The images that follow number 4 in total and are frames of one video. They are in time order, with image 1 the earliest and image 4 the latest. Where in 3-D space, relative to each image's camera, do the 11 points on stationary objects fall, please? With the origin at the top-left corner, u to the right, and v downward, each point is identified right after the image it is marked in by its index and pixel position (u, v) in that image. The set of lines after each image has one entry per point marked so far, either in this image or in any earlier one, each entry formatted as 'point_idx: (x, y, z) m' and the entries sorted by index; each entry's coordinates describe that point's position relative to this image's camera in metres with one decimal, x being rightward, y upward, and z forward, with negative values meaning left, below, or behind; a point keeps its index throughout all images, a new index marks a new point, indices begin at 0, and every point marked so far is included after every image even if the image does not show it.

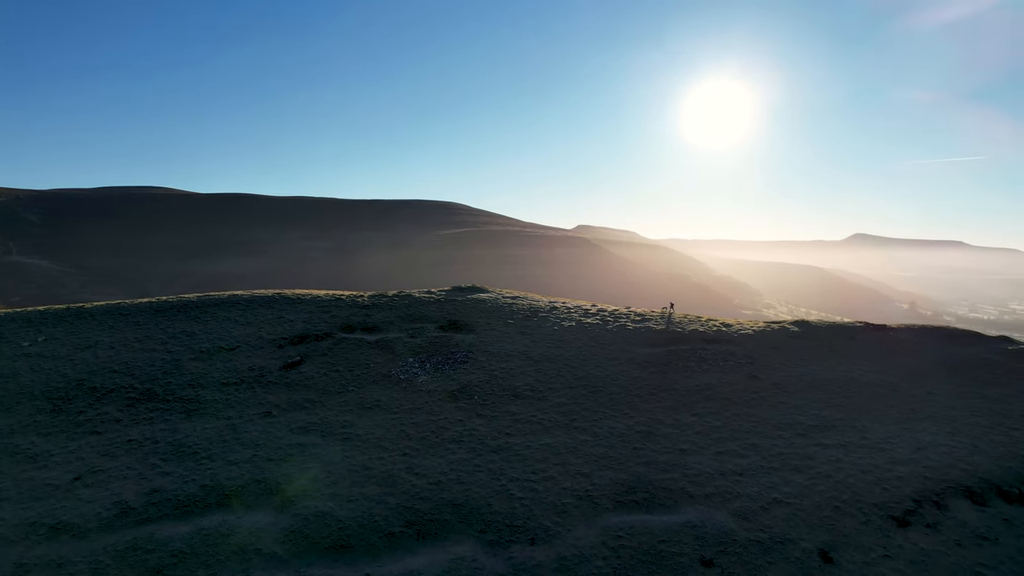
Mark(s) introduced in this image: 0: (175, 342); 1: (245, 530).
0: (-8.2, -1.3, +12.3) m
1: (-3.7, -3.4, +7.1) m
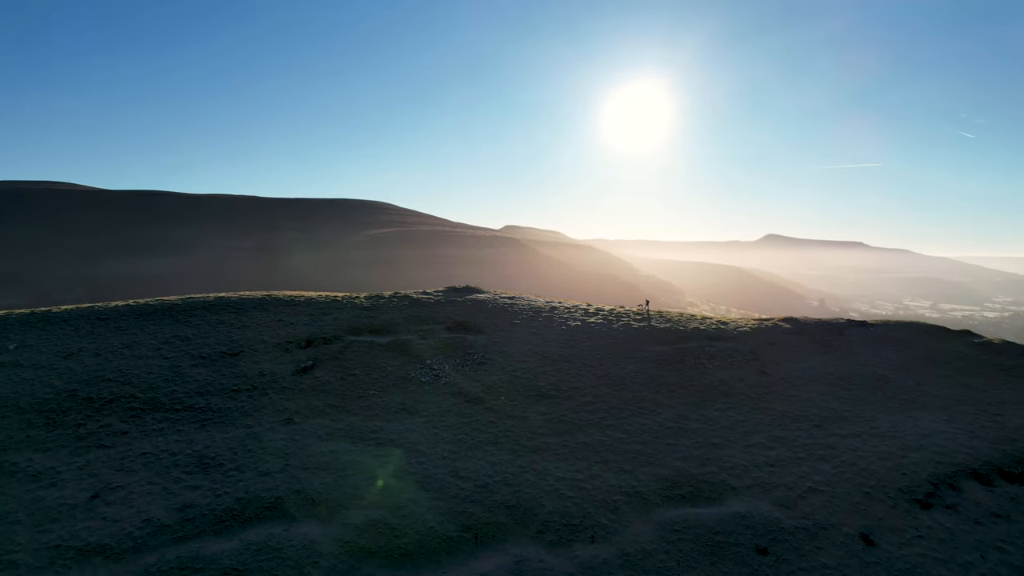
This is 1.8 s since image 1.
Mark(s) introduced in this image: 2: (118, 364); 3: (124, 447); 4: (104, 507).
0: (-7.8, -1.3, +11.5) m
1: (-2.8, -3.4, +6.7) m
2: (-8.3, -1.6, +10.7) m
3: (-6.5, -2.6, +8.4) m
4: (-5.8, -3.1, +7.2) m
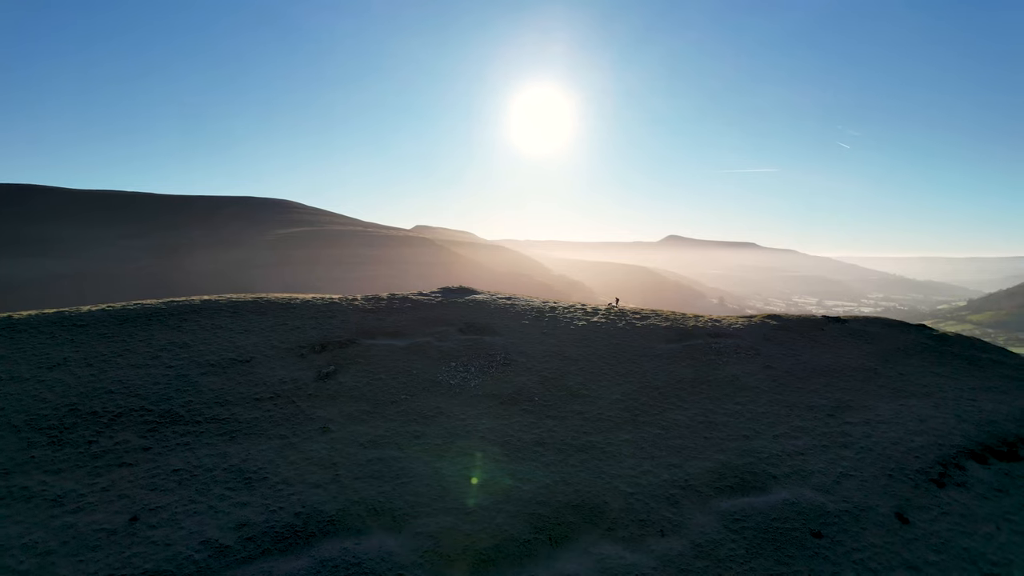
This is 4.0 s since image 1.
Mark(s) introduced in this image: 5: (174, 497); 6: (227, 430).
0: (-7.2, -1.4, +10.7) m
1: (-1.7, -3.4, +6.4) m
2: (-7.6, -1.7, +9.8) m
3: (-5.5, -2.7, +7.7) m
4: (-4.7, -3.1, +6.5) m
5: (-4.8, -2.9, +7.1) m
6: (-4.8, -2.4, +8.6) m
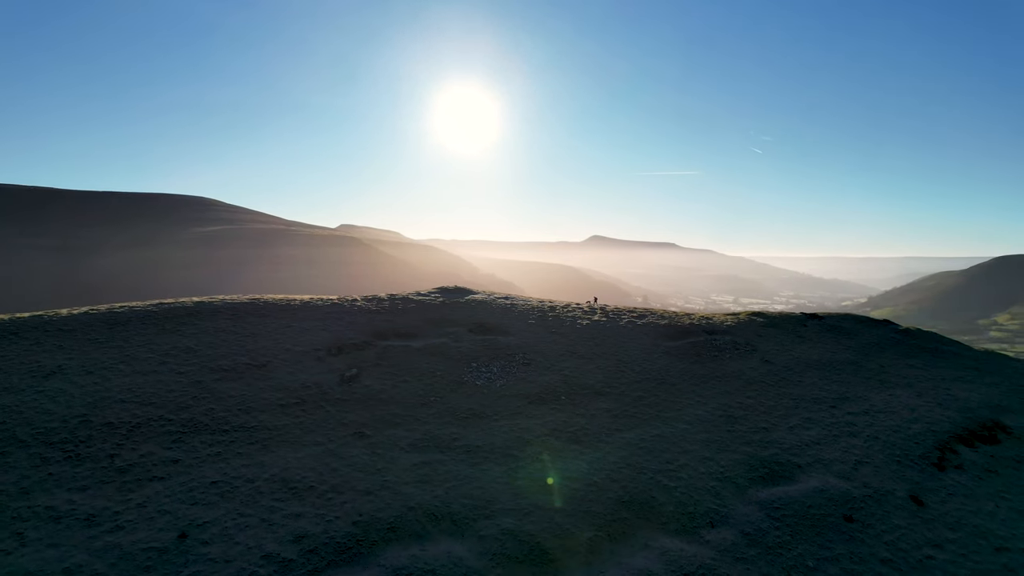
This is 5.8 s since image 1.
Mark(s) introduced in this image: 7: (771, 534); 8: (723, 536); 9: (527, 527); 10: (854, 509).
0: (-6.7, -1.4, +10.0) m
1: (-0.8, -3.4, +6.4) m
2: (-7.0, -1.7, +9.1) m
3: (-4.7, -2.7, +7.3) m
4: (-3.8, -3.2, +6.2) m
5: (-3.9, -3.0, +6.8) m
6: (-4.1, -2.4, +8.2) m
7: (+3.8, -3.6, +7.5) m
8: (+3.1, -3.6, +7.3) m
9: (+0.2, -3.3, +7.0) m
10: (+5.5, -3.6, +8.2) m
